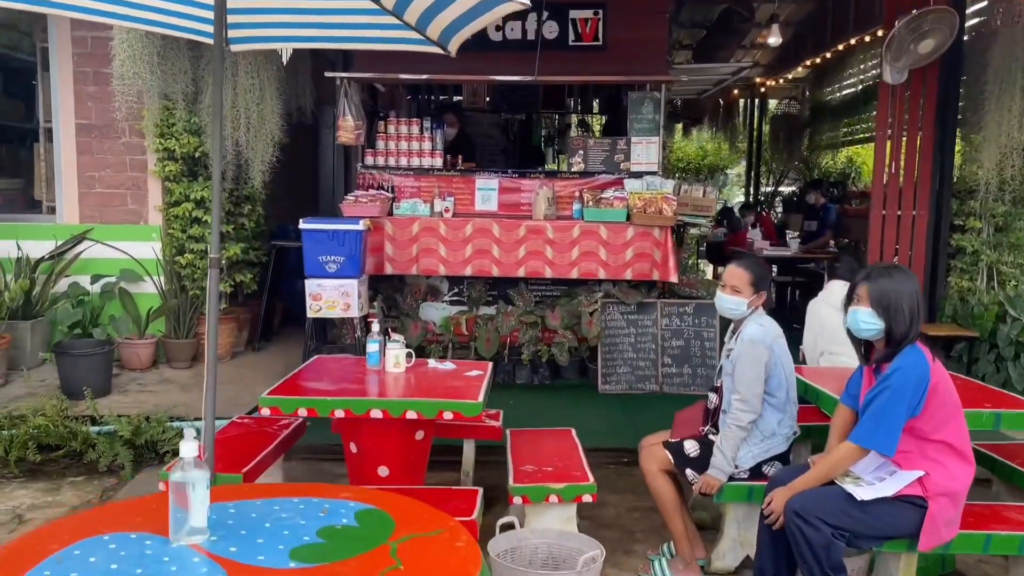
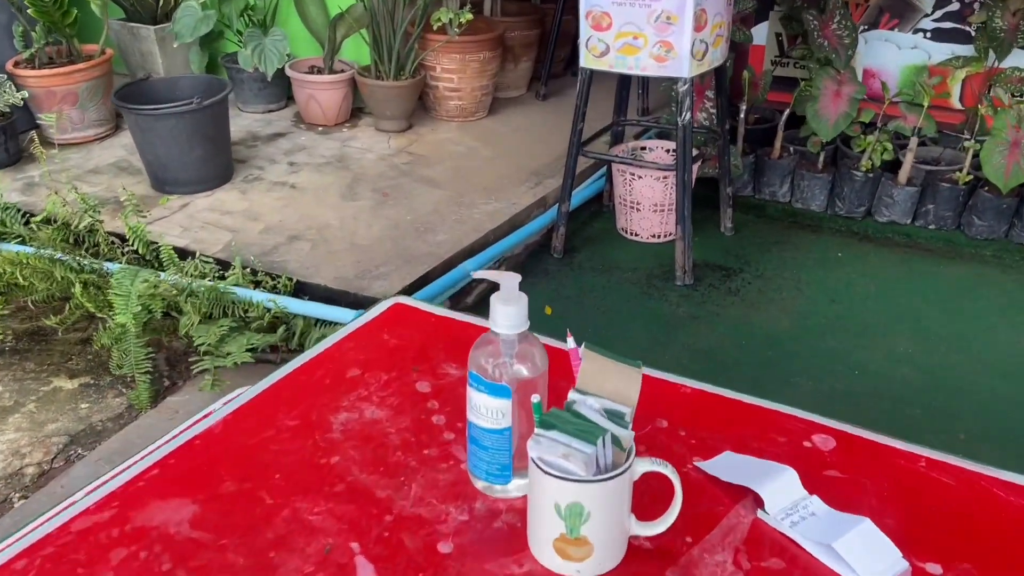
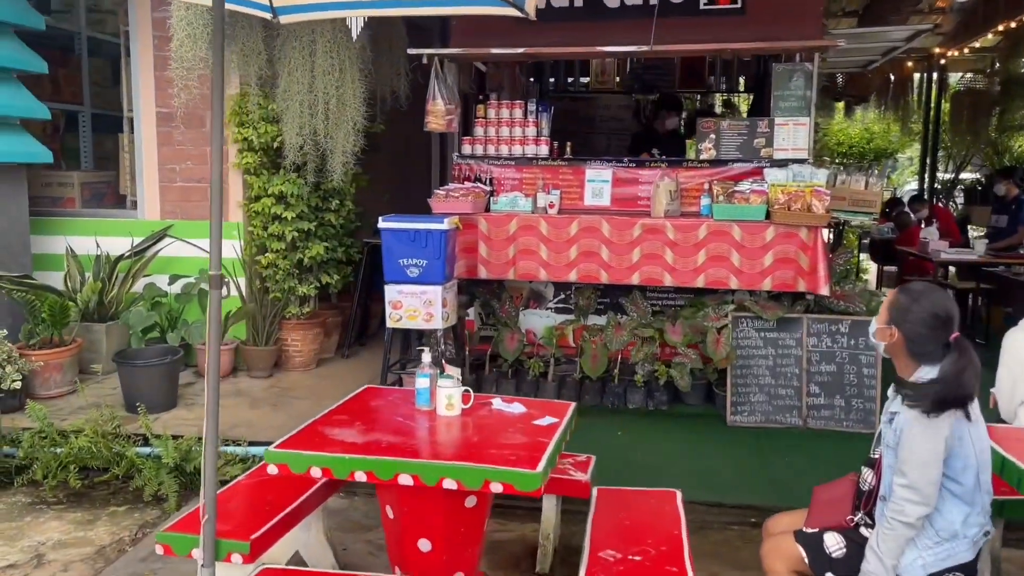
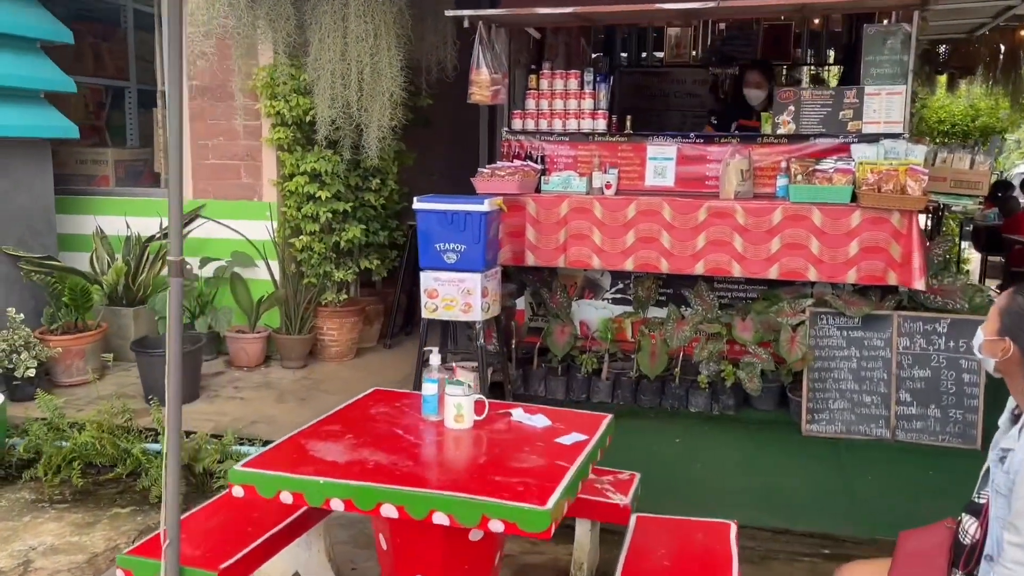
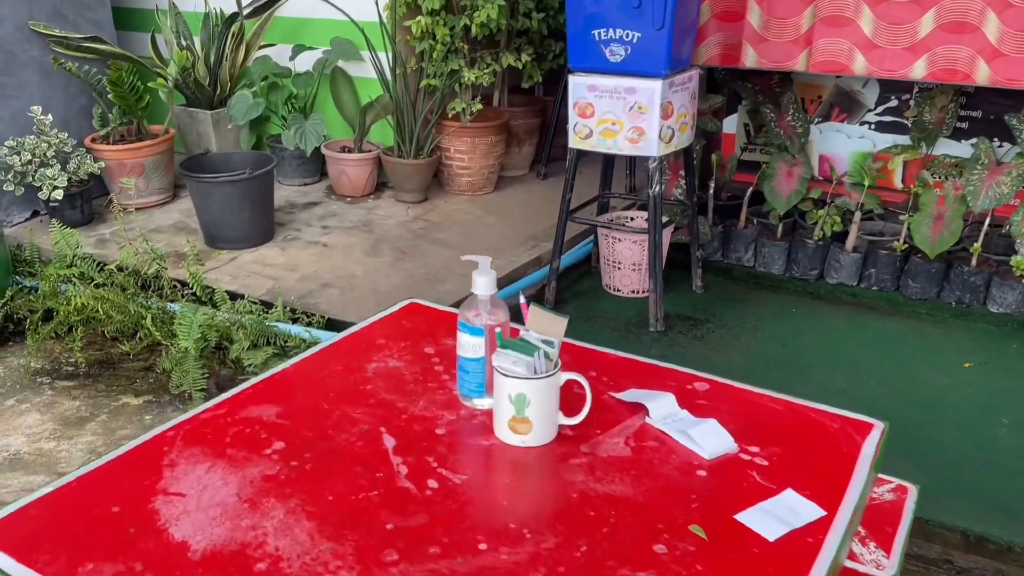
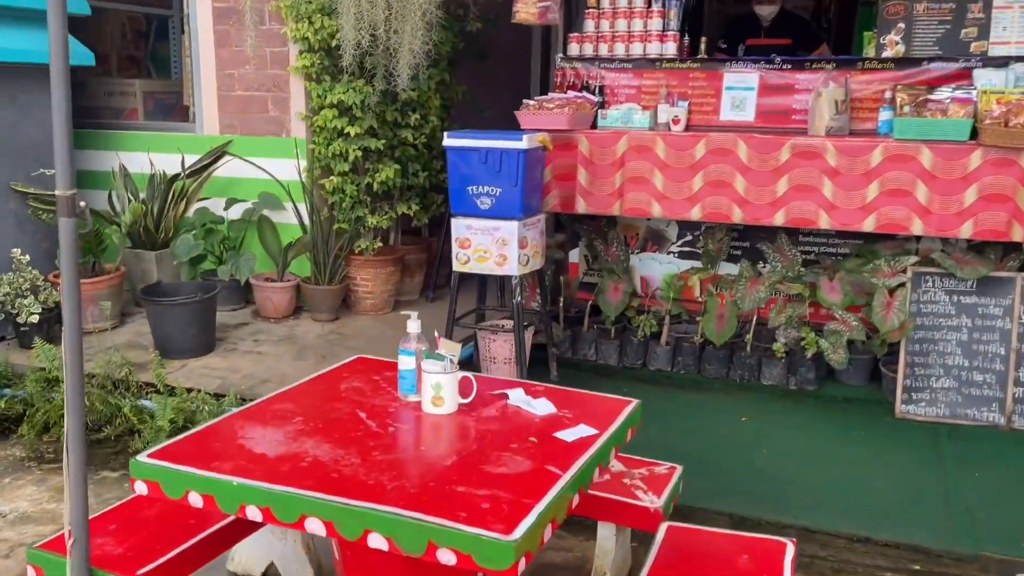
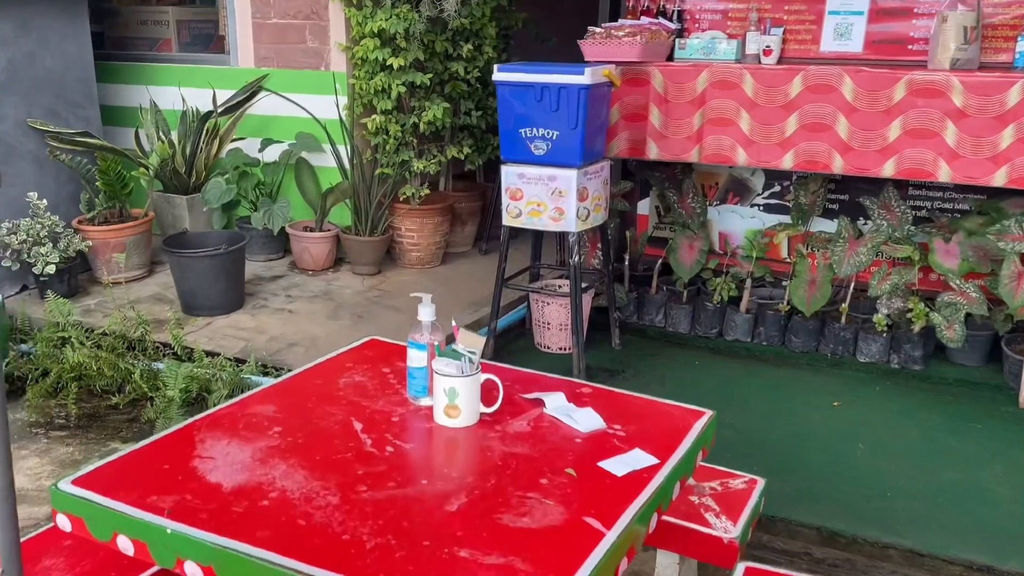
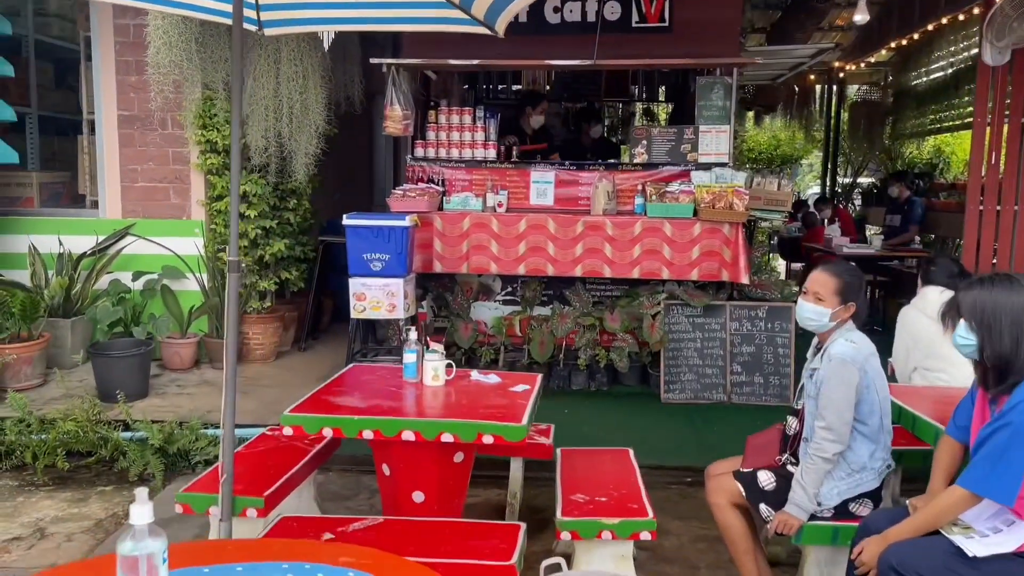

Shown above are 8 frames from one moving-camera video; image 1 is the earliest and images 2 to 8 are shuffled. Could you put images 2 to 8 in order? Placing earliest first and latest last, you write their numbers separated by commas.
8, 3, 4, 6, 7, 5, 2
